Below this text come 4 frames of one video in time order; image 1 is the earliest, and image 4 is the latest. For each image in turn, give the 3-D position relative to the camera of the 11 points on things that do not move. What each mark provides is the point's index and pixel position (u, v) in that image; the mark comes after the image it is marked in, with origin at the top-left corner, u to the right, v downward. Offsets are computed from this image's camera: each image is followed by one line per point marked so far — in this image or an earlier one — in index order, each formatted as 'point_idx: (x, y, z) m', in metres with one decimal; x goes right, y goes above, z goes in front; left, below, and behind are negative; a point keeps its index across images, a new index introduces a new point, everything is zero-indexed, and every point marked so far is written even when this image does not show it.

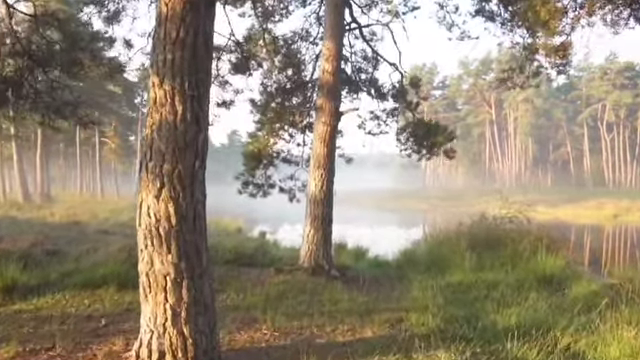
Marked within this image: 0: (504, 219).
0: (+3.8, -0.8, +11.9) m
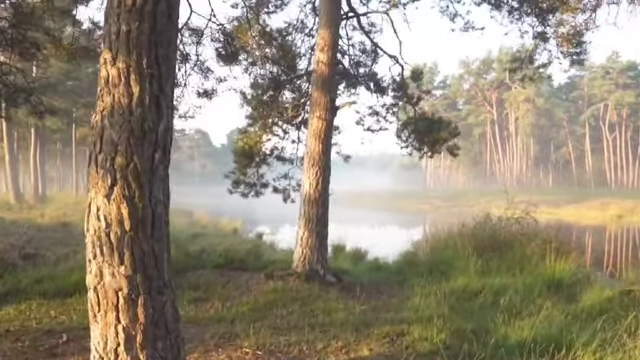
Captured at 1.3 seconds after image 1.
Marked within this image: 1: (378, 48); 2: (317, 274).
0: (+3.7, -0.8, +11.3) m
1: (+1.0, +2.3, +10.0) m
2: (0.0, -1.2, +7.5) m
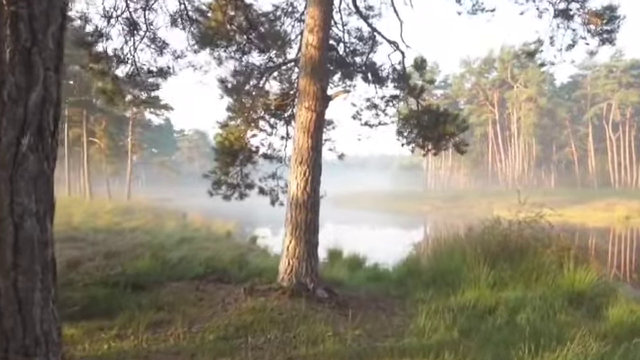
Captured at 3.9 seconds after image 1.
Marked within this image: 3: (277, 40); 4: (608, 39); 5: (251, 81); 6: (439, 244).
0: (+3.6, -0.8, +10.3) m
1: (+0.9, +2.3, +9.0) m
2: (-0.1, -1.2, +6.5) m
3: (-0.6, +1.9, +7.9) m
4: (+3.2, +1.6, +6.5) m
5: (-0.9, +1.4, +8.1) m
6: (+2.4, -1.3, +11.5) m
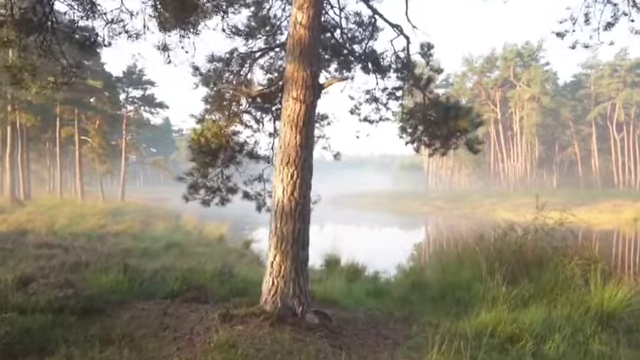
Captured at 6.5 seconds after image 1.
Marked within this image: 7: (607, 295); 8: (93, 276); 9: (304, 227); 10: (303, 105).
0: (+3.5, -0.8, +9.3) m
1: (+0.8, +2.2, +8.0) m
2: (-0.2, -1.2, +5.4) m
3: (-0.7, +1.9, +6.9) m
4: (+3.1, +1.5, +5.4) m
5: (-1.0, +1.3, +7.1) m
6: (+2.3, -1.3, +10.5) m
7: (+3.4, -1.4, +6.8) m
8: (-2.8, -1.2, +7.2) m
9: (-0.2, -0.4, +5.7) m
10: (-0.2, +0.7, +5.7) m
